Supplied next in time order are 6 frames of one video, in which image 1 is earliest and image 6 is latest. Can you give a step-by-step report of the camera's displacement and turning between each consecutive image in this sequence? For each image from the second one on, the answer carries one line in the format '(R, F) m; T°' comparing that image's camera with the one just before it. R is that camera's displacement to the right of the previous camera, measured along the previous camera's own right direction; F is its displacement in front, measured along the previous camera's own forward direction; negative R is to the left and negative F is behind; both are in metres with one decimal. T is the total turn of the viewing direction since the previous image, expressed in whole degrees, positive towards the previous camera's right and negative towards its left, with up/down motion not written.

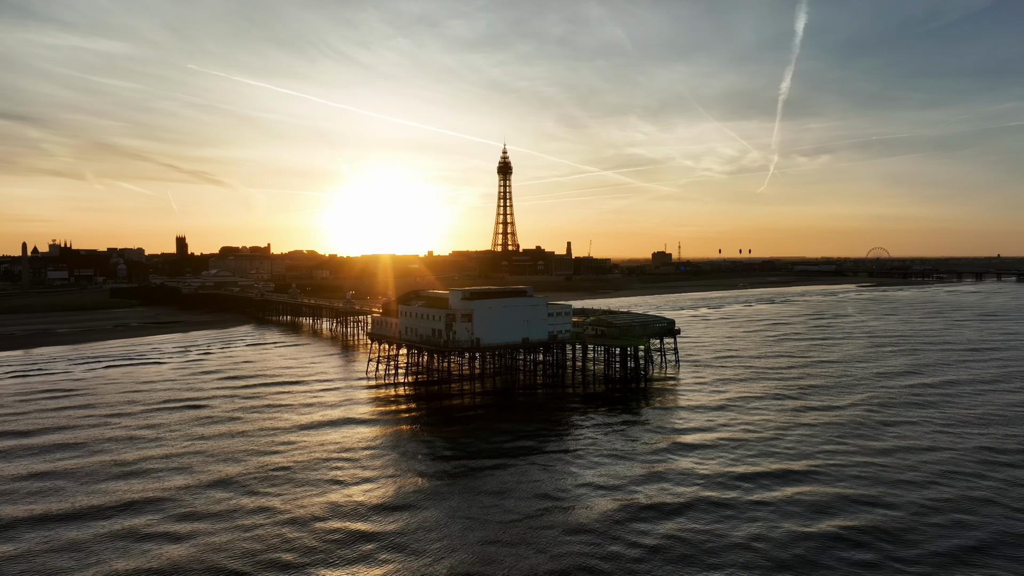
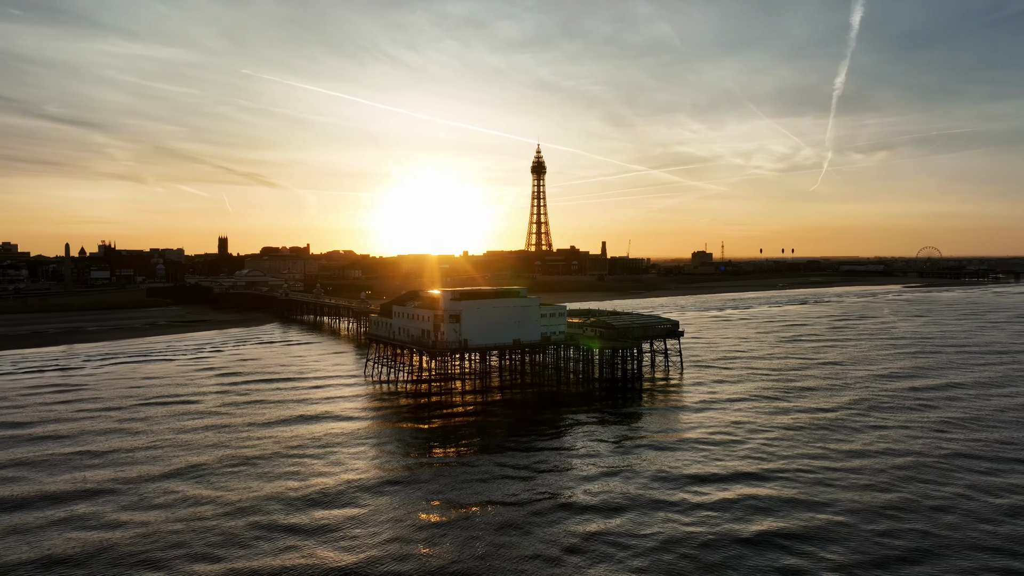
(+2.5, -0.3) m; -3°
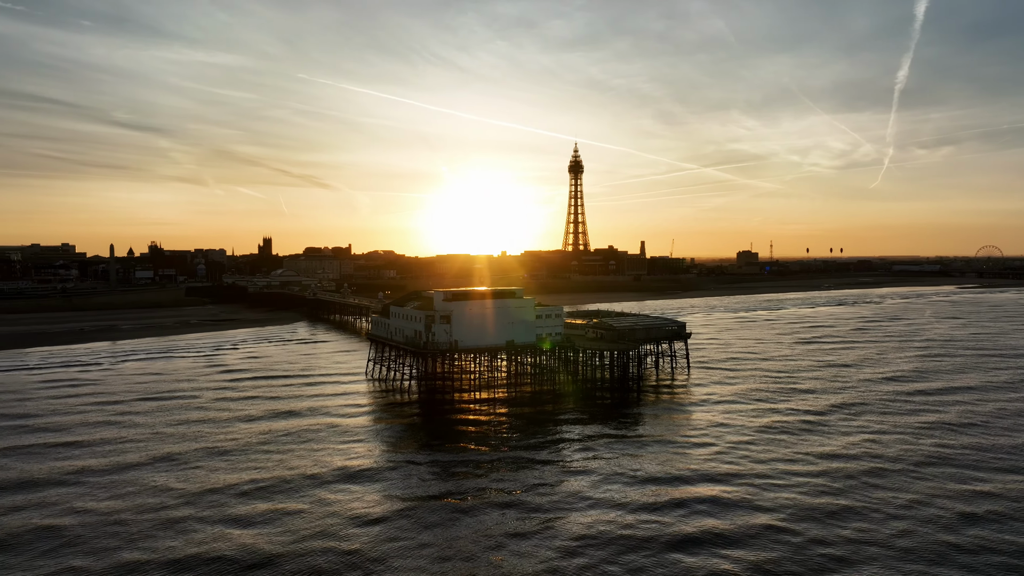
(+2.6, -0.4) m; -3°
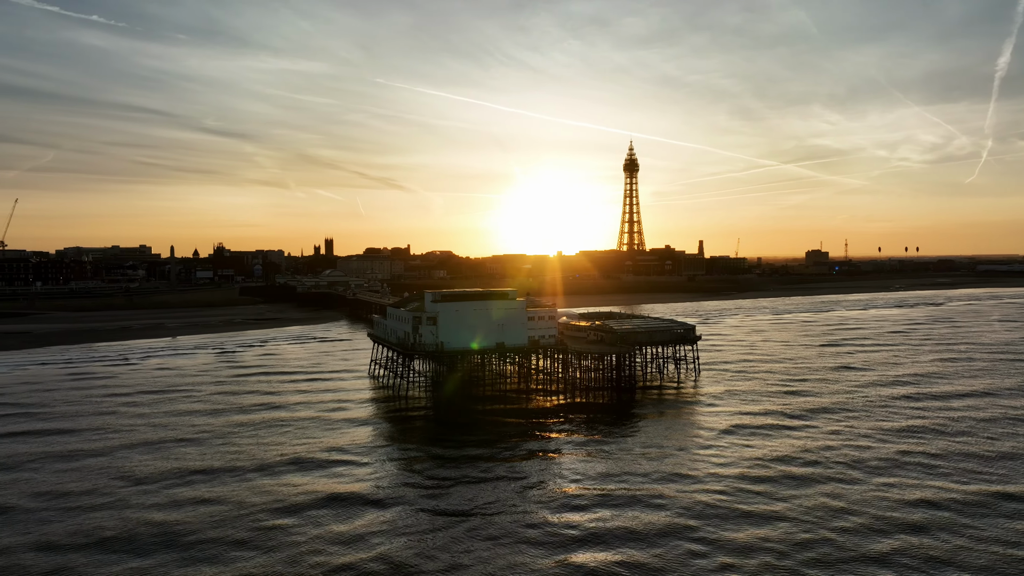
(+3.6, -0.4) m; -5°
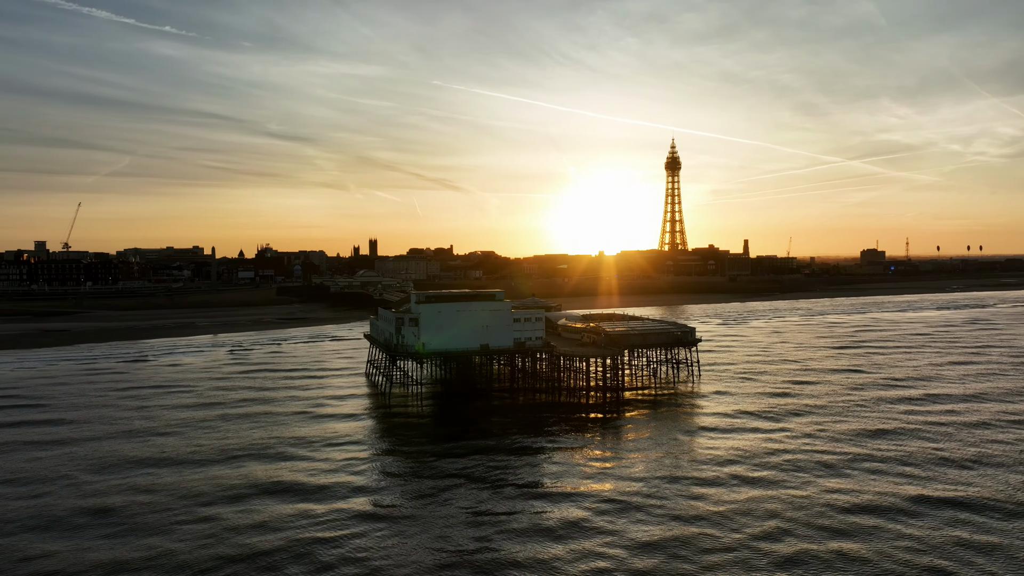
(+2.9, -0.3) m; -4°
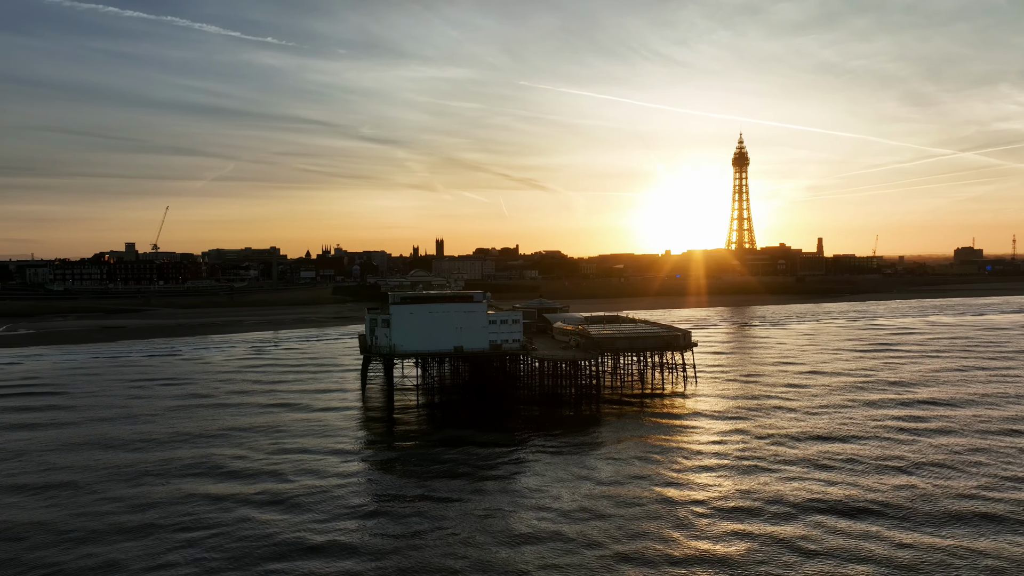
(+4.4, -0.4) m; -5°
